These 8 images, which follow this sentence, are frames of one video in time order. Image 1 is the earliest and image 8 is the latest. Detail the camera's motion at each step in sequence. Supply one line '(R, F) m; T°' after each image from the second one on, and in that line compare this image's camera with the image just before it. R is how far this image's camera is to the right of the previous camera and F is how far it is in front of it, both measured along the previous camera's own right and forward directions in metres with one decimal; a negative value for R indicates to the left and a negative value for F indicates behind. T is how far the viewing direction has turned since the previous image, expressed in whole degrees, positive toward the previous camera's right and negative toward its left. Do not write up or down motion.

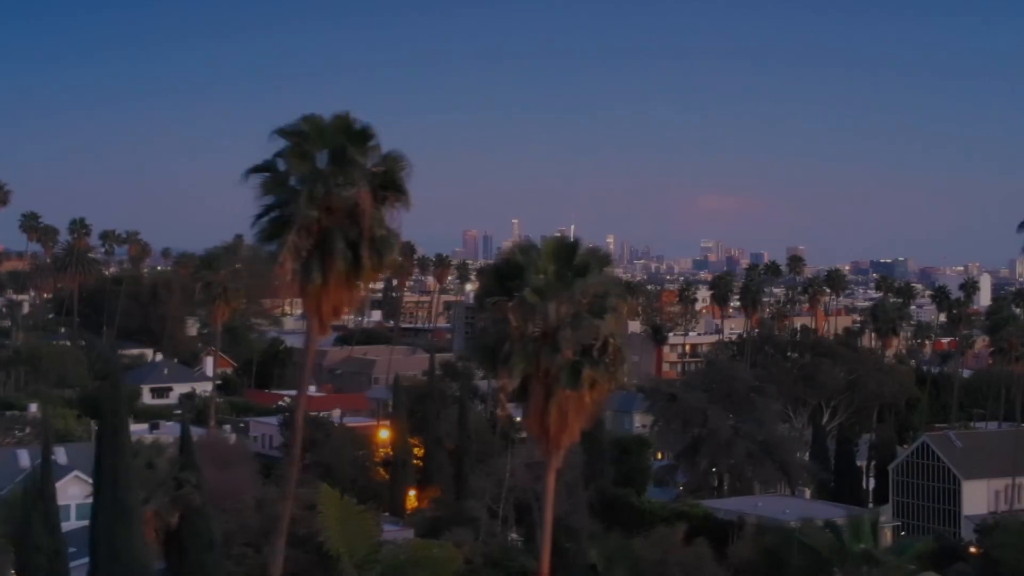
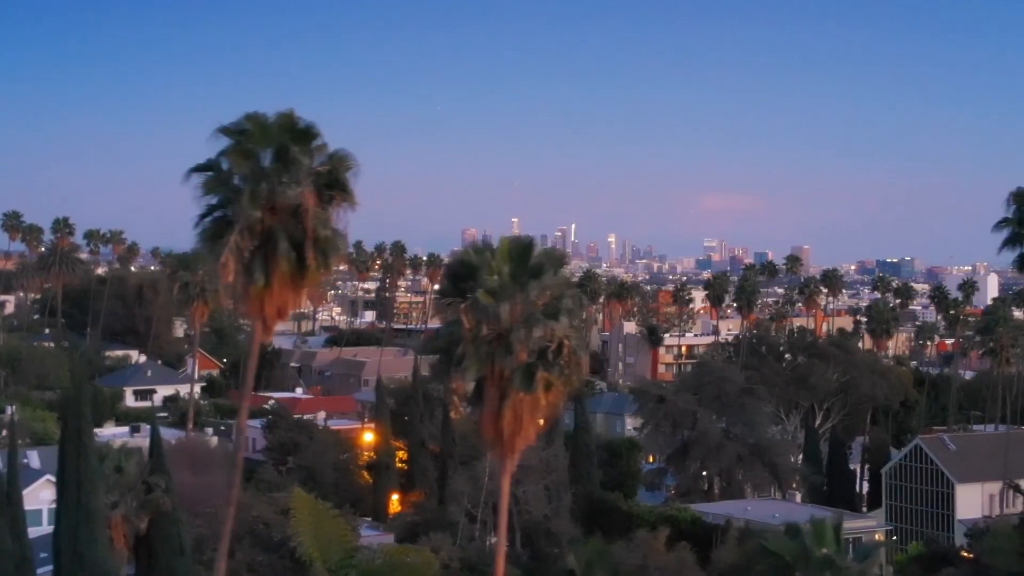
(+1.3, +0.6) m; -1°
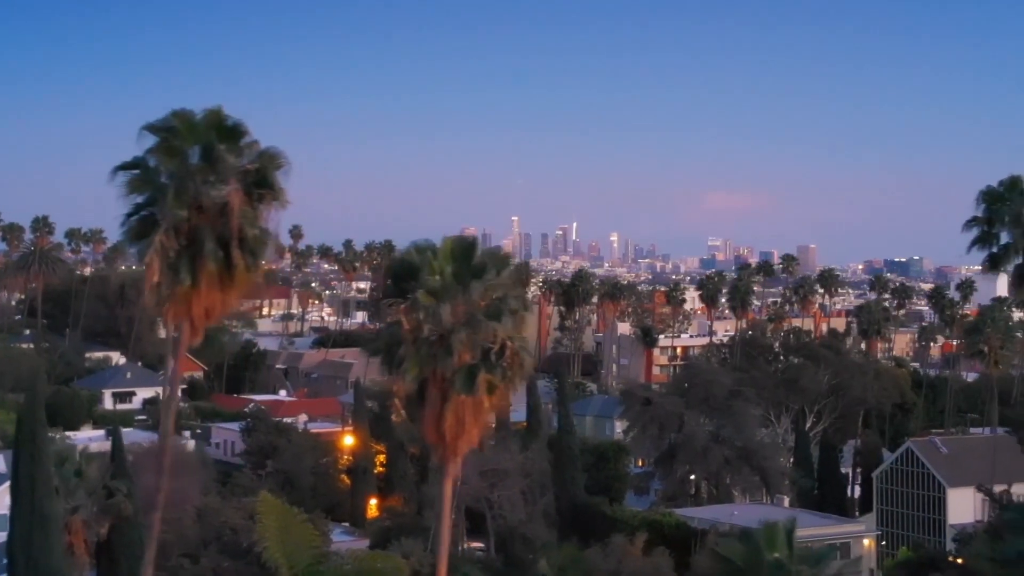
(+1.6, +0.8) m; -1°
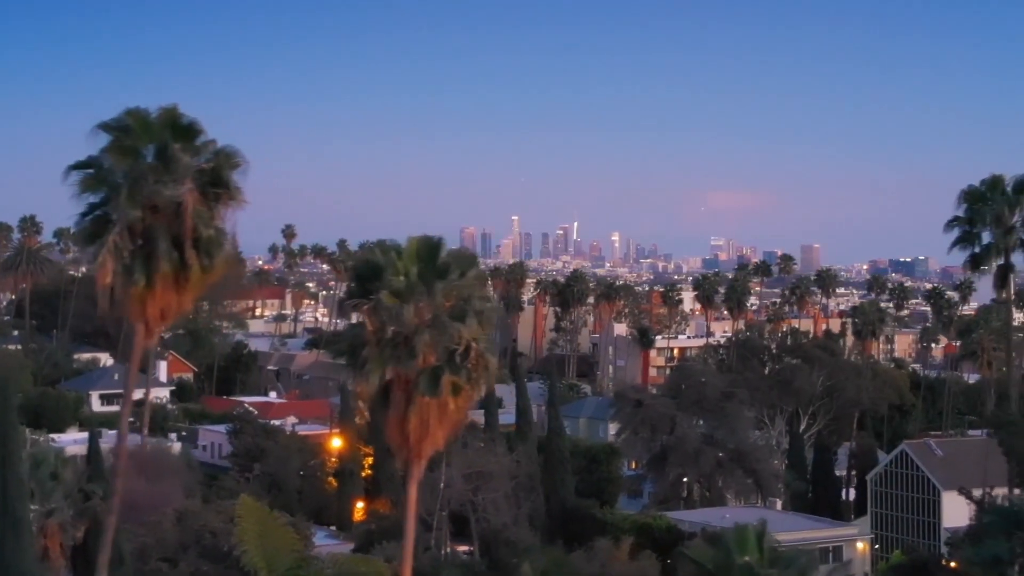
(+0.9, +0.5) m; -1°
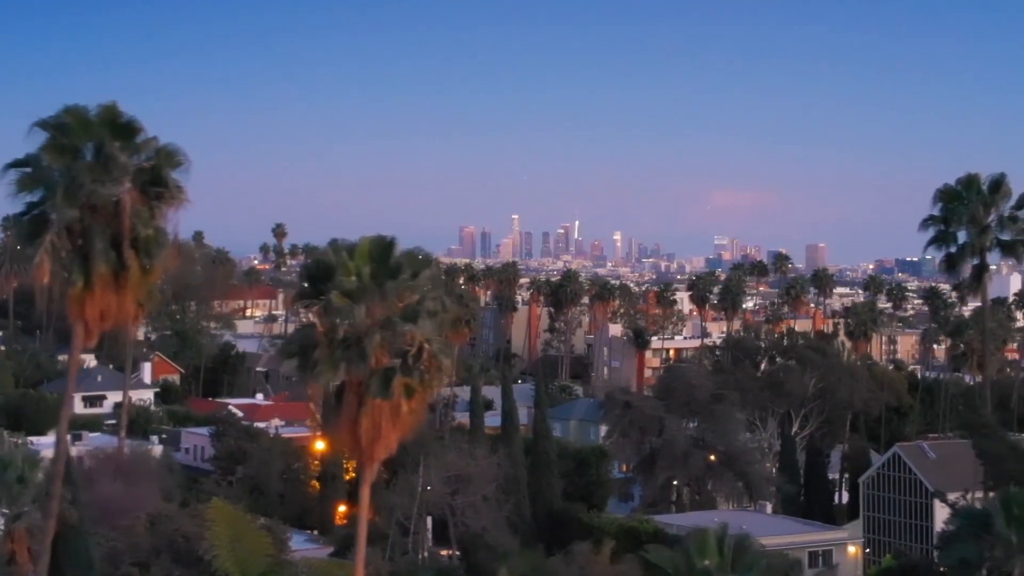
(+1.2, +0.6) m; -1°
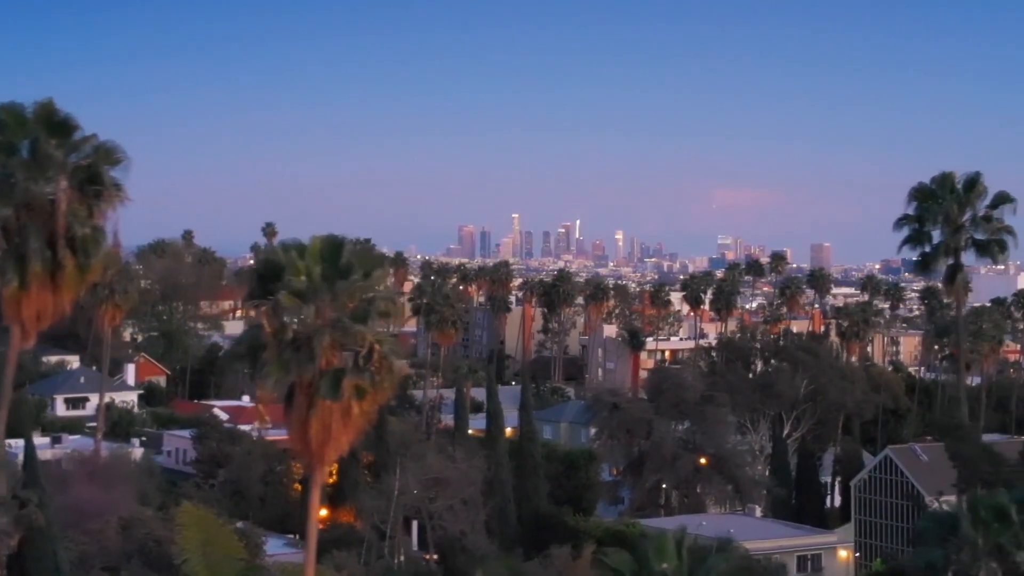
(+1.2, +0.6) m; -1°
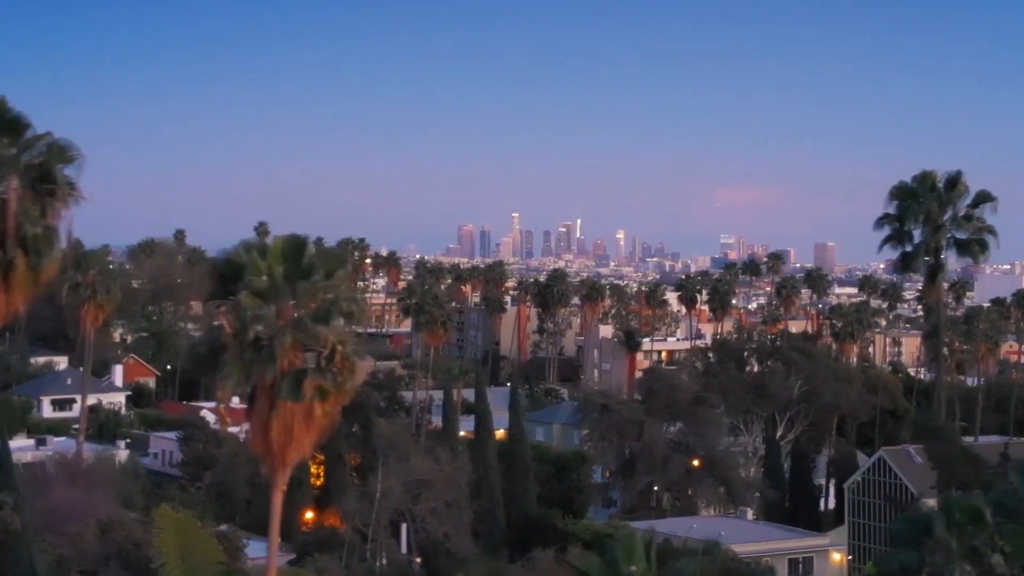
(+0.9, +0.5) m; -1°
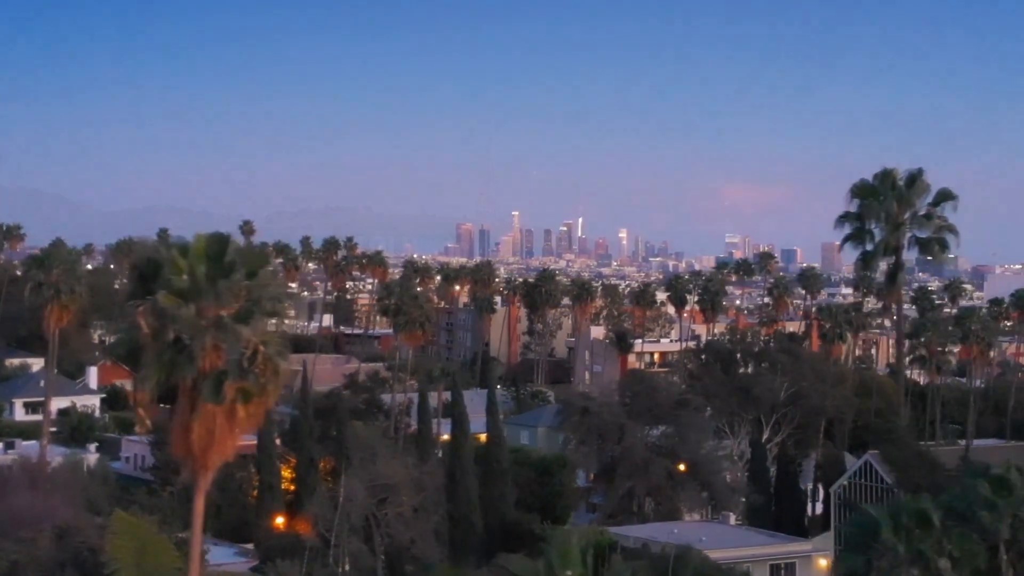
(+1.7, +0.9) m; -1°
